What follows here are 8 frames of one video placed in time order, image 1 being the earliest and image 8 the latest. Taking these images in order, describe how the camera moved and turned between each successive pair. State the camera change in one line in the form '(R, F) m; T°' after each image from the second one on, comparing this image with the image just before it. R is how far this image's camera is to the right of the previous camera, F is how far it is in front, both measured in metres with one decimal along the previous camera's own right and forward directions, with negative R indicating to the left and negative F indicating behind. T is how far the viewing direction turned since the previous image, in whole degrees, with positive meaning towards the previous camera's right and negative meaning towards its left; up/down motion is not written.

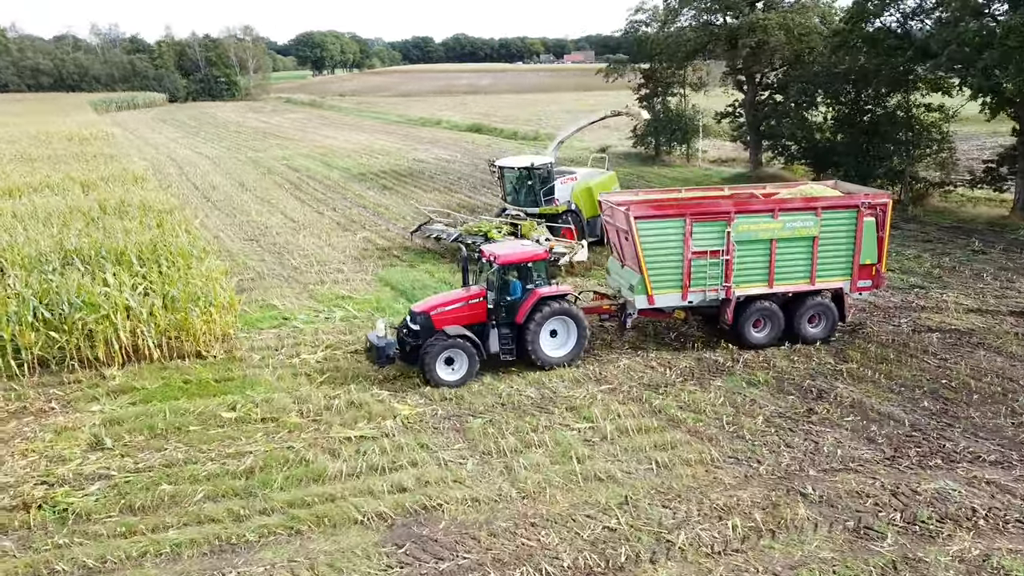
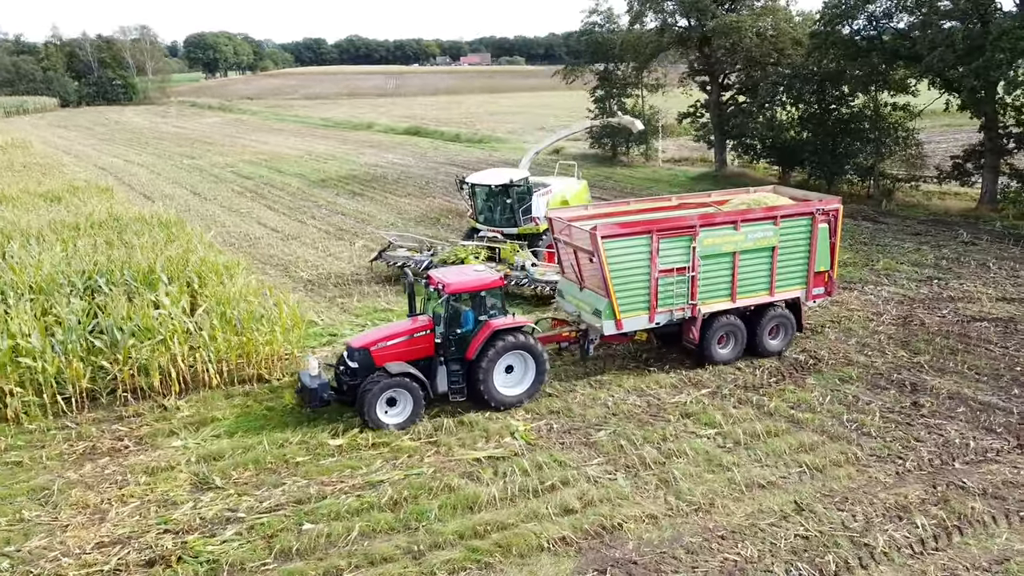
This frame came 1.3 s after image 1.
(-2.0, +0.4) m; +7°
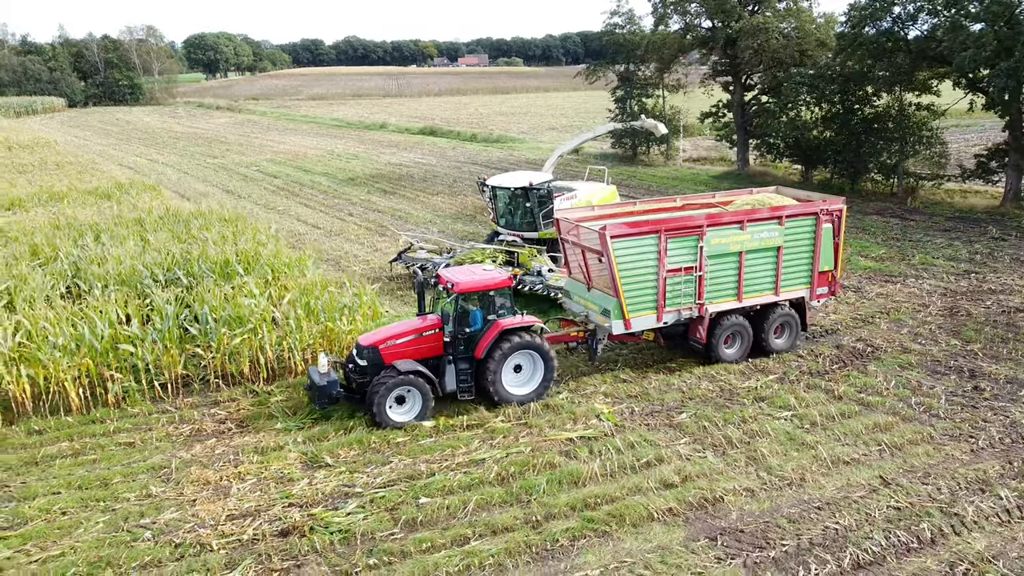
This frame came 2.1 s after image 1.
(-0.9, -0.3) m; 0°
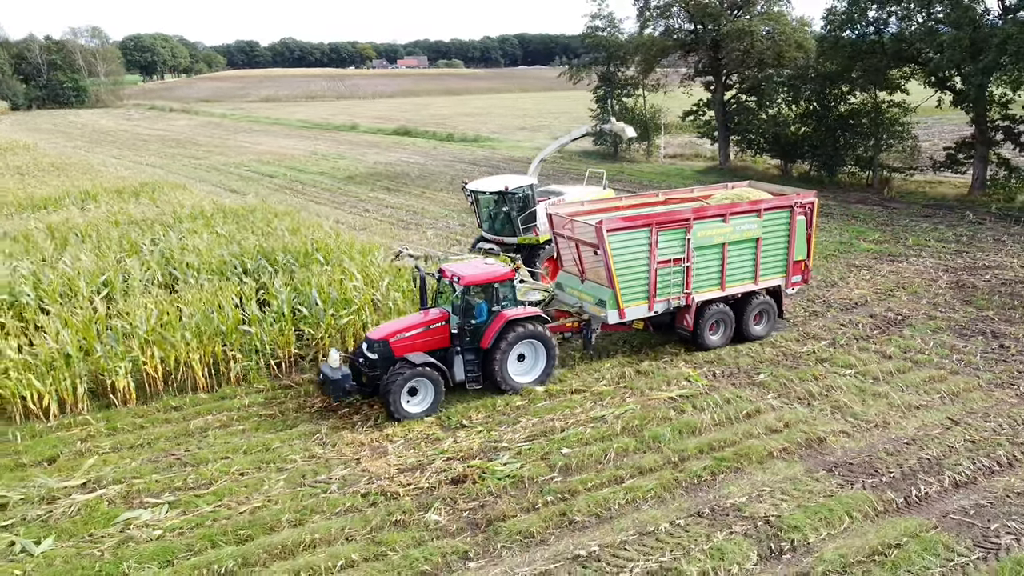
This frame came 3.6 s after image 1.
(-1.7, -0.7) m; +4°
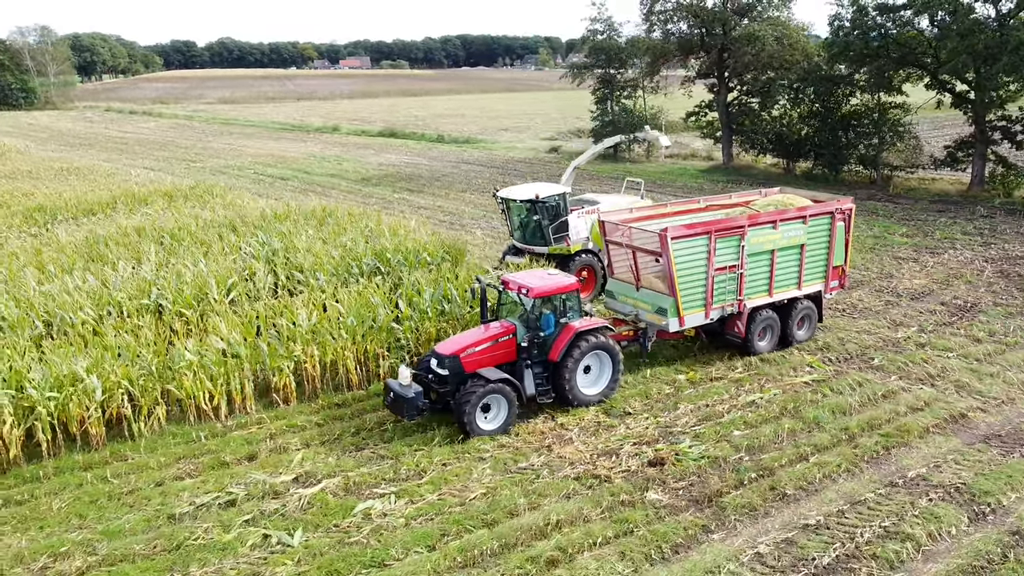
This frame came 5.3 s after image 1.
(-2.2, -0.3) m; +4°
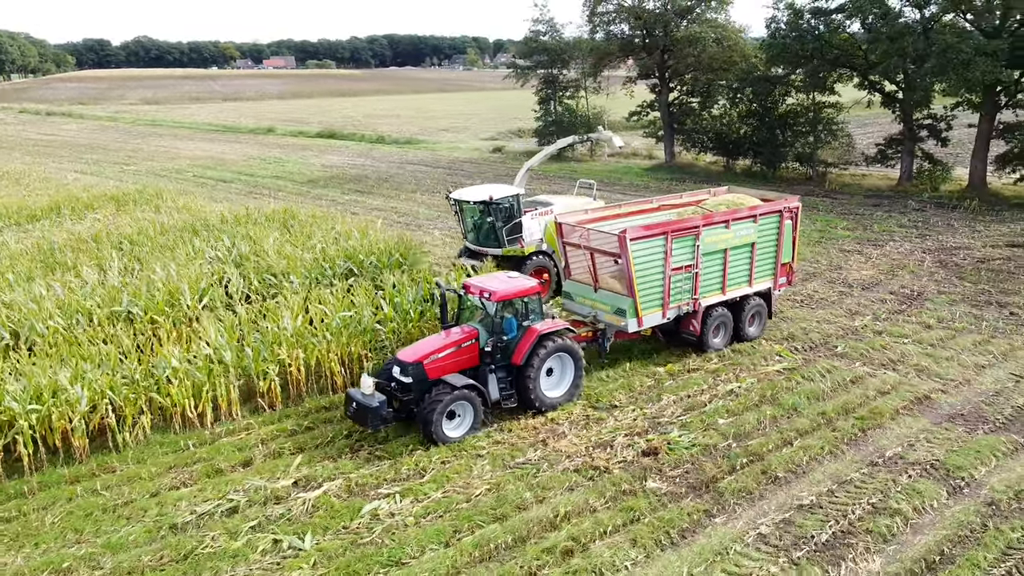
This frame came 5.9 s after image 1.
(-0.6, -0.1) m; +5°
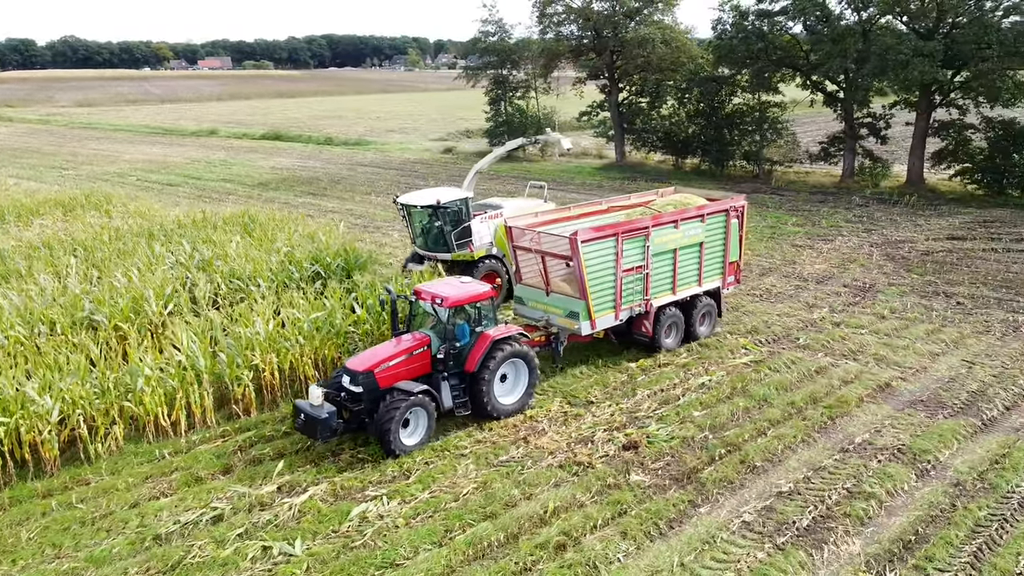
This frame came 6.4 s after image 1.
(-0.3, 0.0) m; +4°
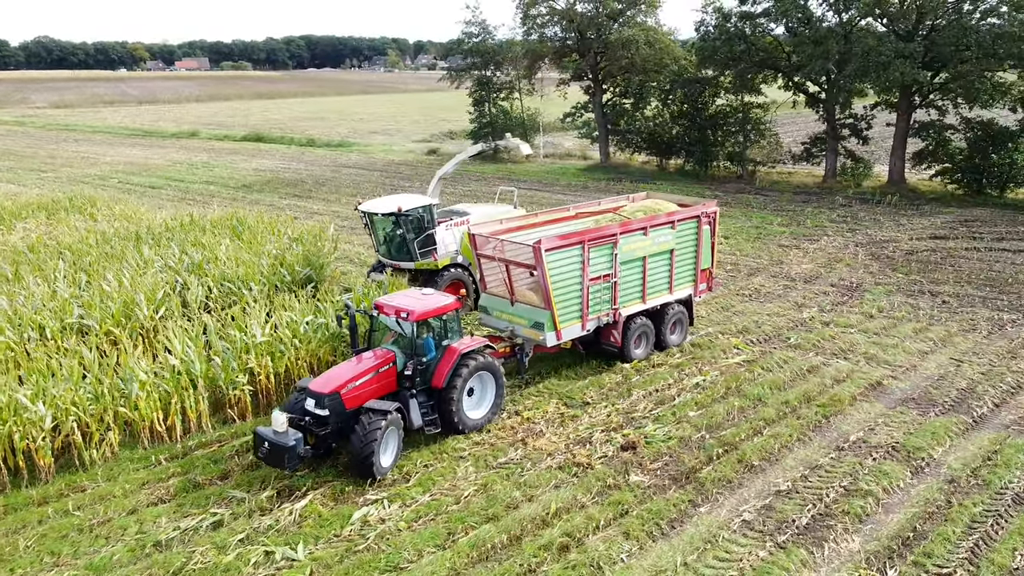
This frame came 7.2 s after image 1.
(-0.2, 0.0) m; +1°
